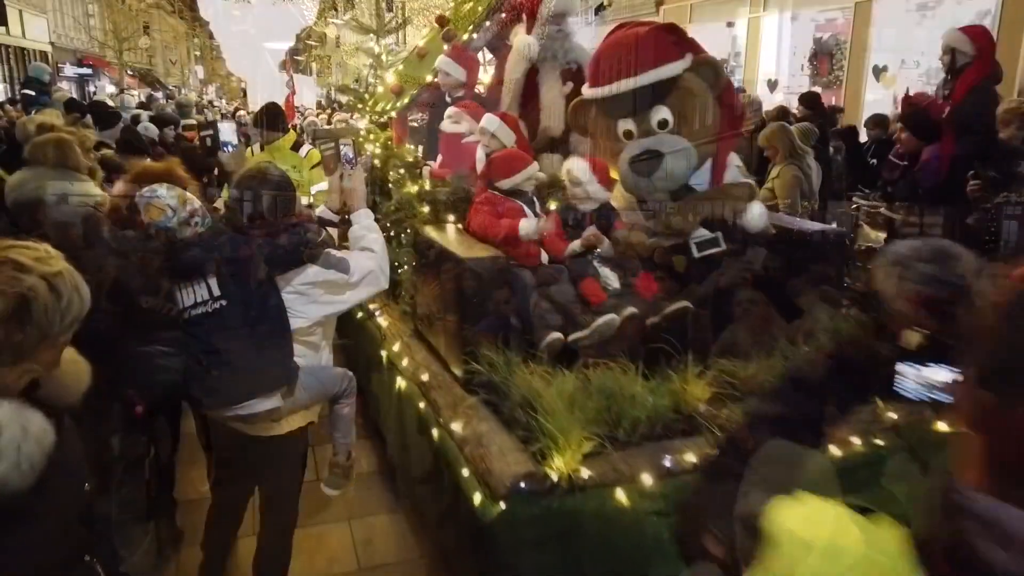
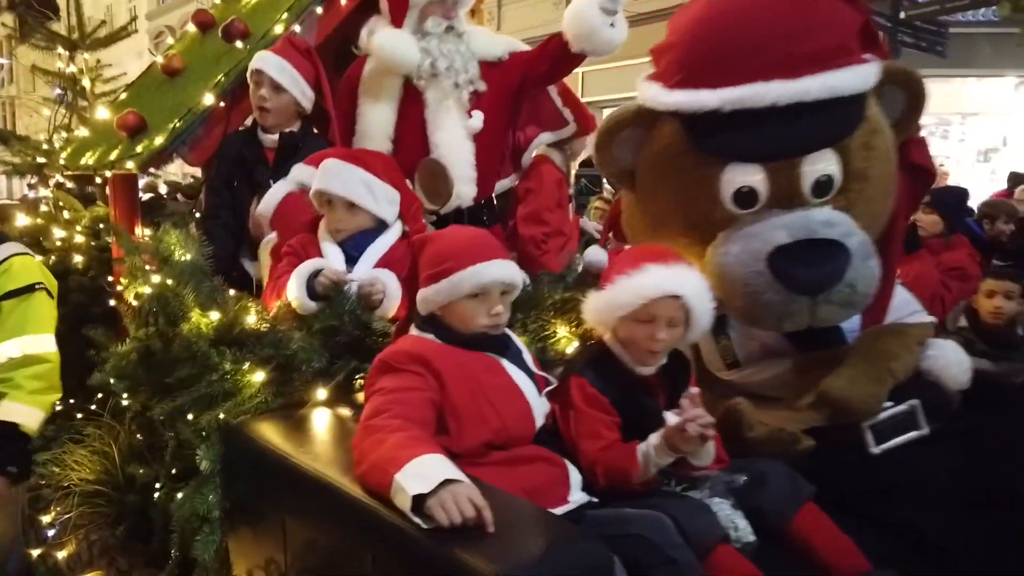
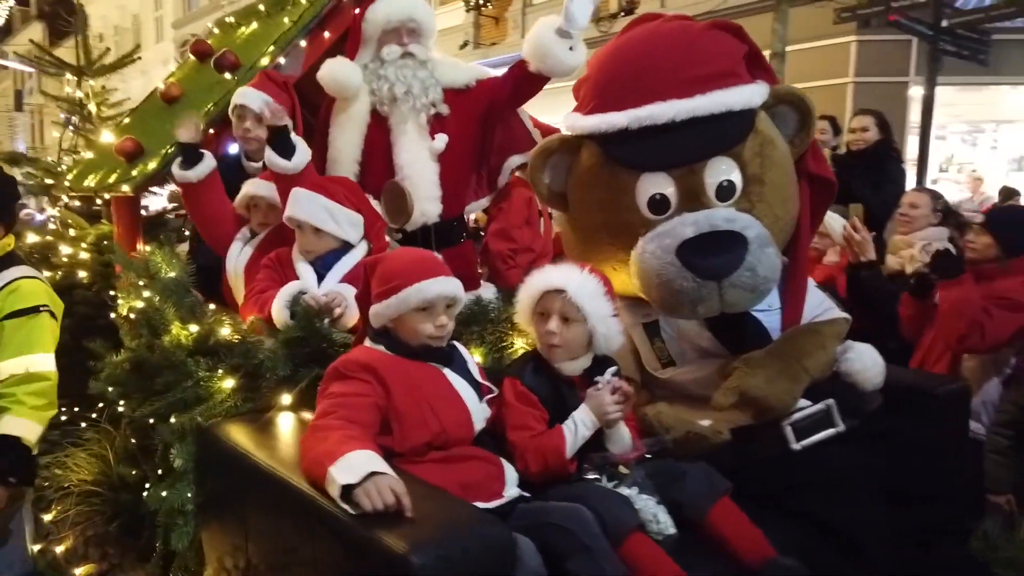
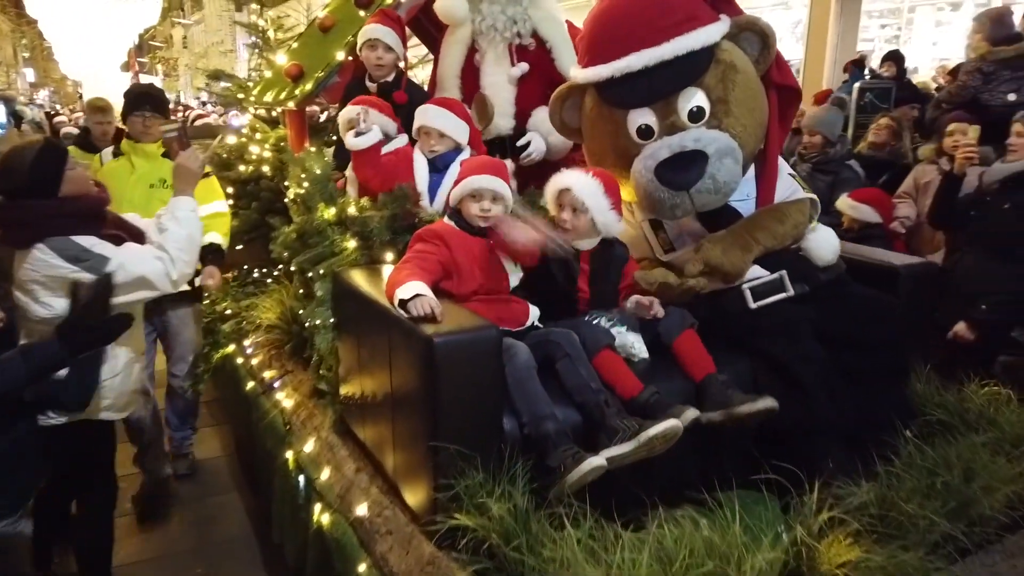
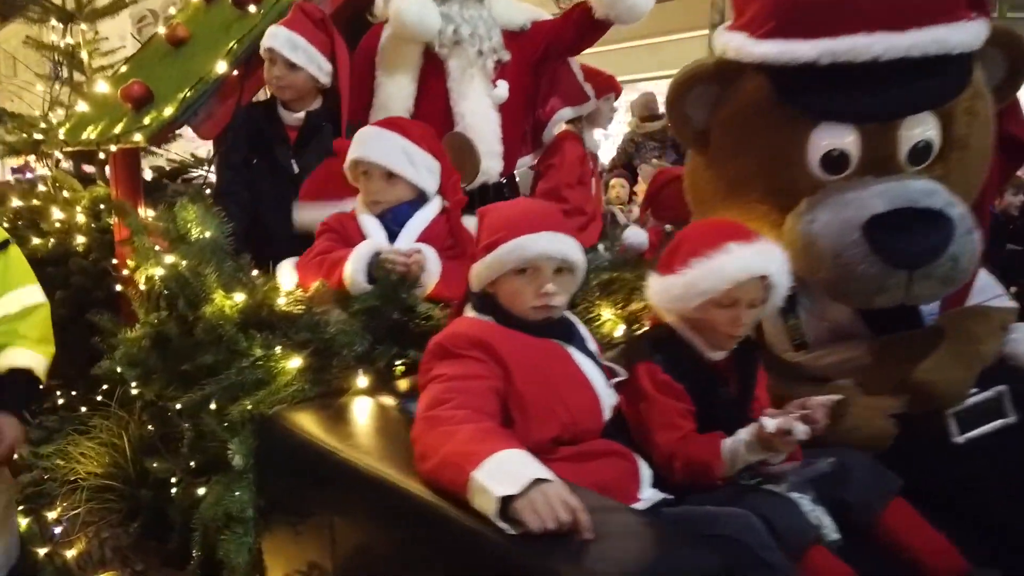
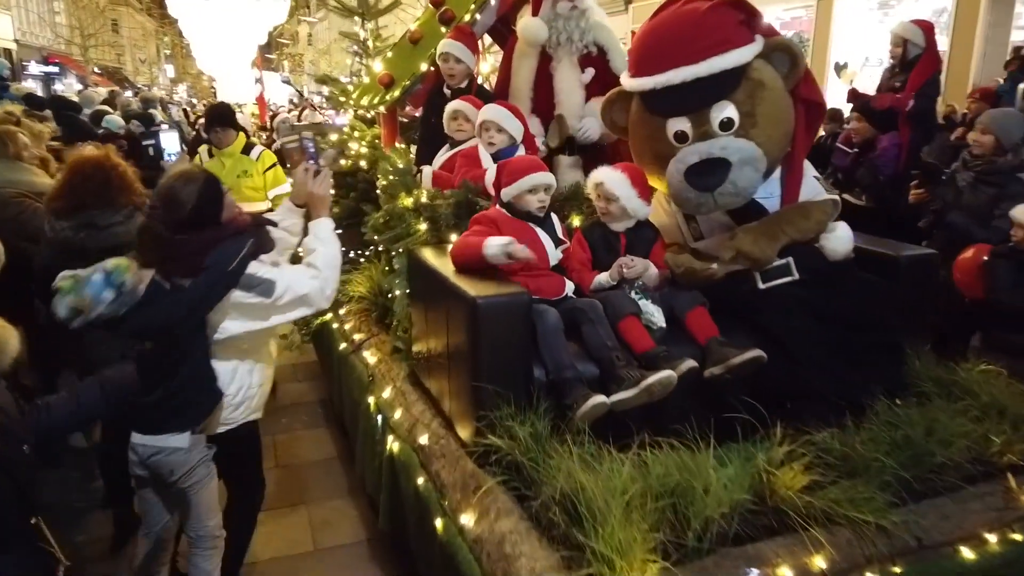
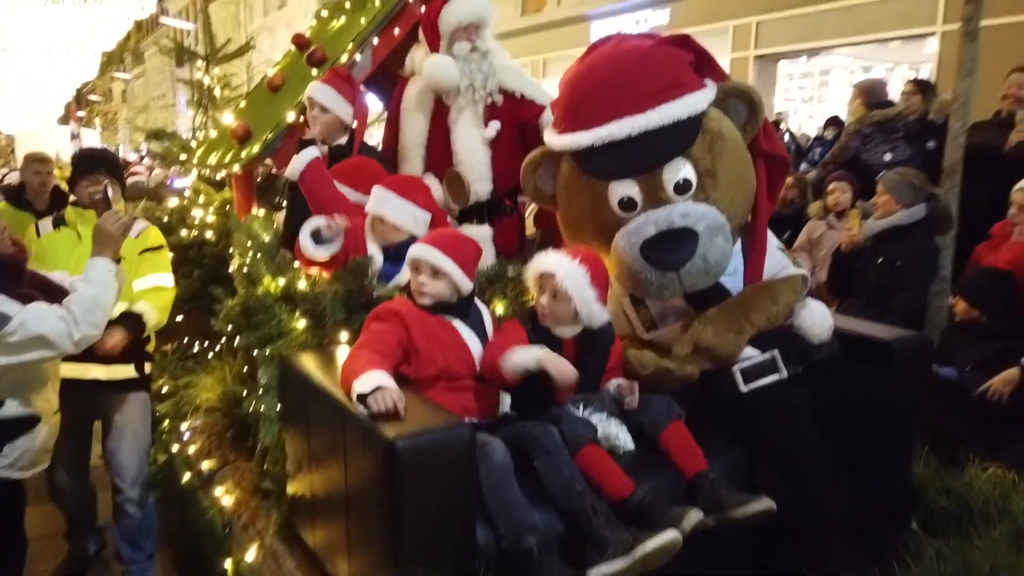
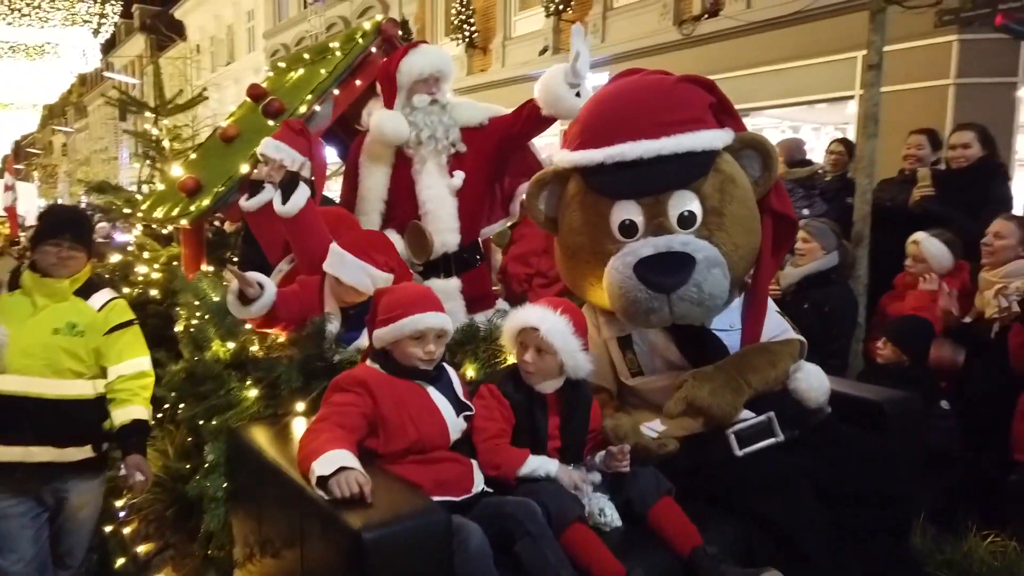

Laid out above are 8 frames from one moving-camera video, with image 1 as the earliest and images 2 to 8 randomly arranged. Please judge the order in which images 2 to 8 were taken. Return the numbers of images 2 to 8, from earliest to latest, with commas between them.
6, 4, 7, 8, 3, 2, 5
